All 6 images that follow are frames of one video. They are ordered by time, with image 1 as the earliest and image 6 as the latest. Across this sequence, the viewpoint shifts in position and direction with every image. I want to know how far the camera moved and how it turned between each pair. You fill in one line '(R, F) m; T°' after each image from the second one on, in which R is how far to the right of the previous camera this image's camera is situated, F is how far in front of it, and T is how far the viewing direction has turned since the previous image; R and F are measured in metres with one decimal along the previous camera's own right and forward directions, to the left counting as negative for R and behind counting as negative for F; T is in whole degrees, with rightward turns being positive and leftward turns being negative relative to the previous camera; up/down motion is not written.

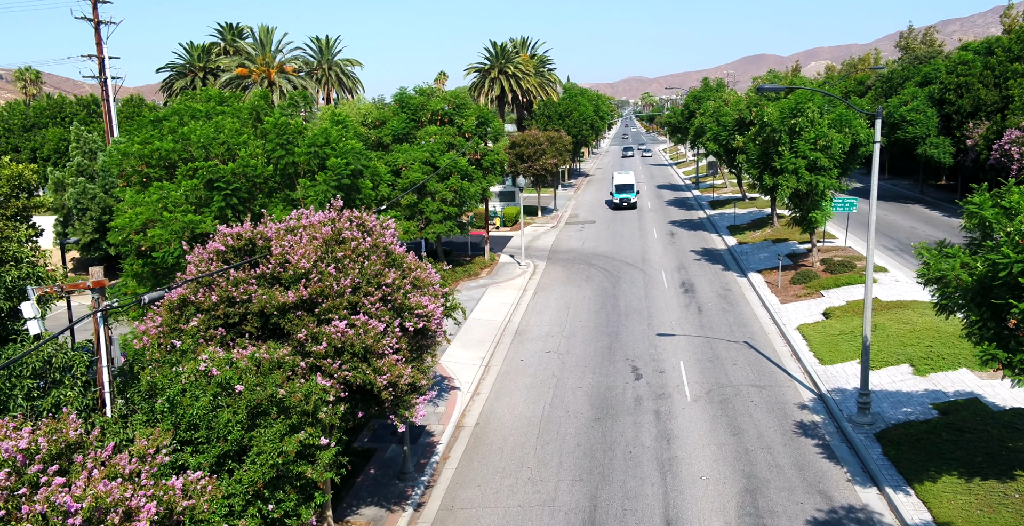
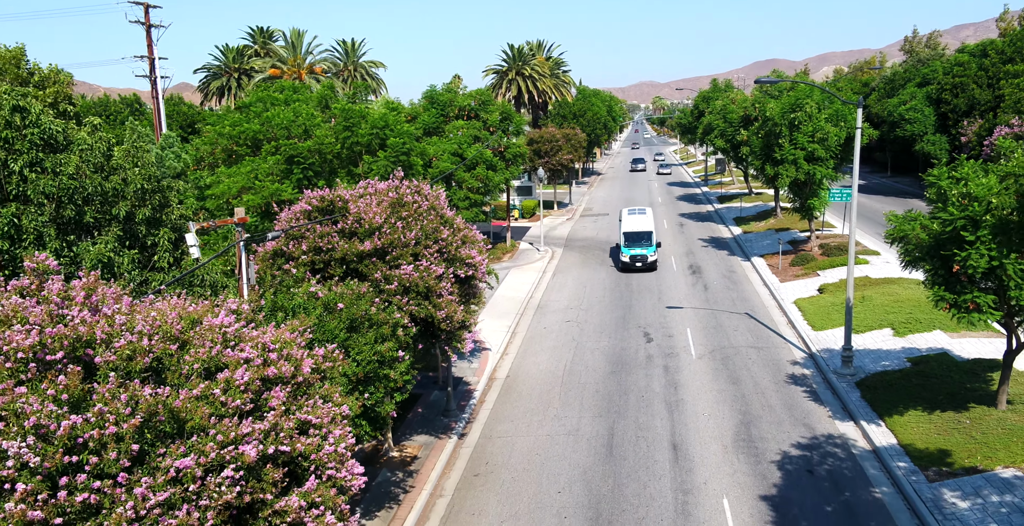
(-0.5, -3.2) m; -1°
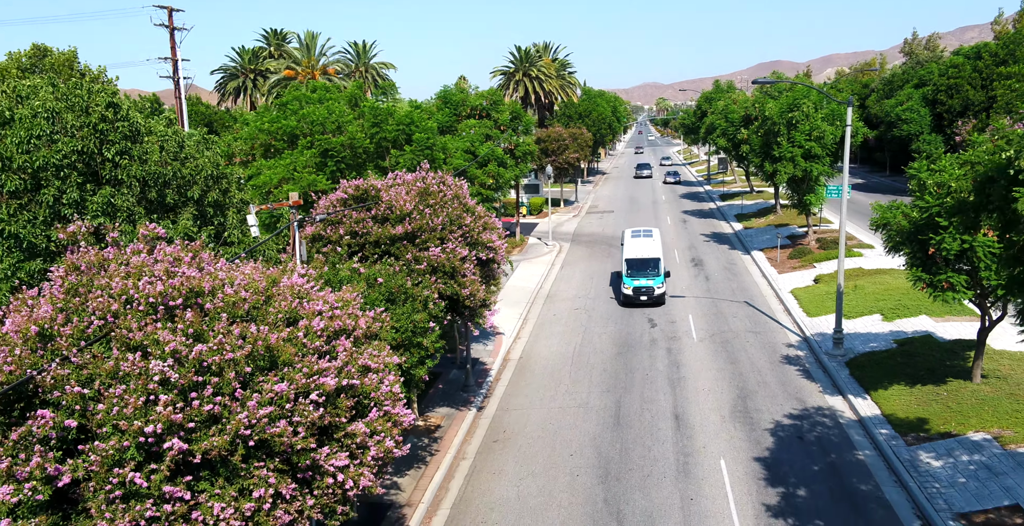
(-0.3, -1.9) m; 0°
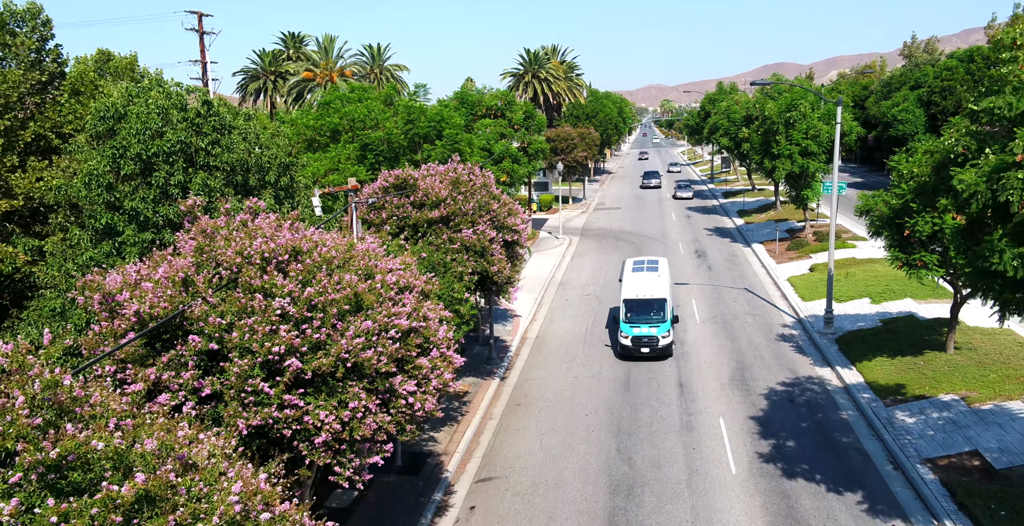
(-0.5, -2.5) m; 0°
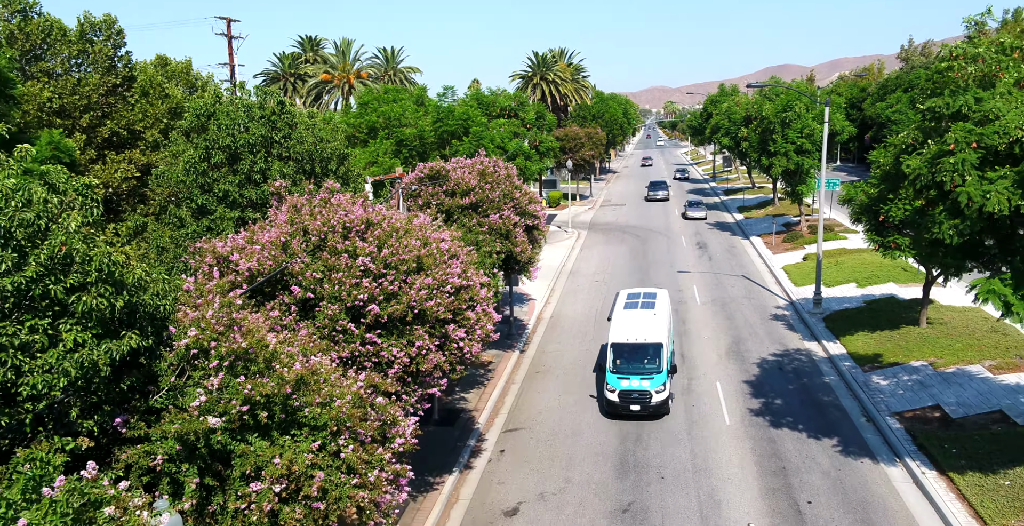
(-0.5, -2.9) m; 0°
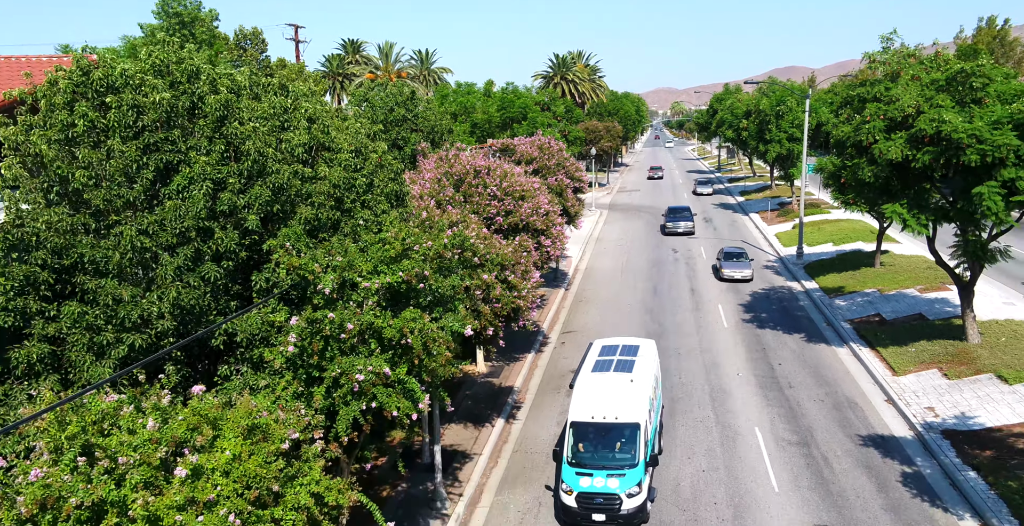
(-1.7, -8.1) m; 0°
